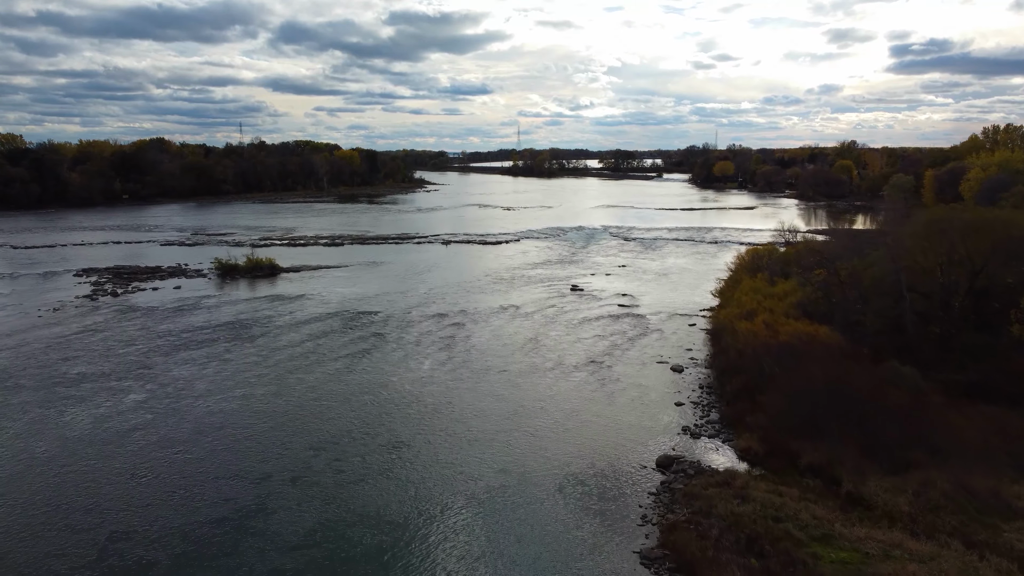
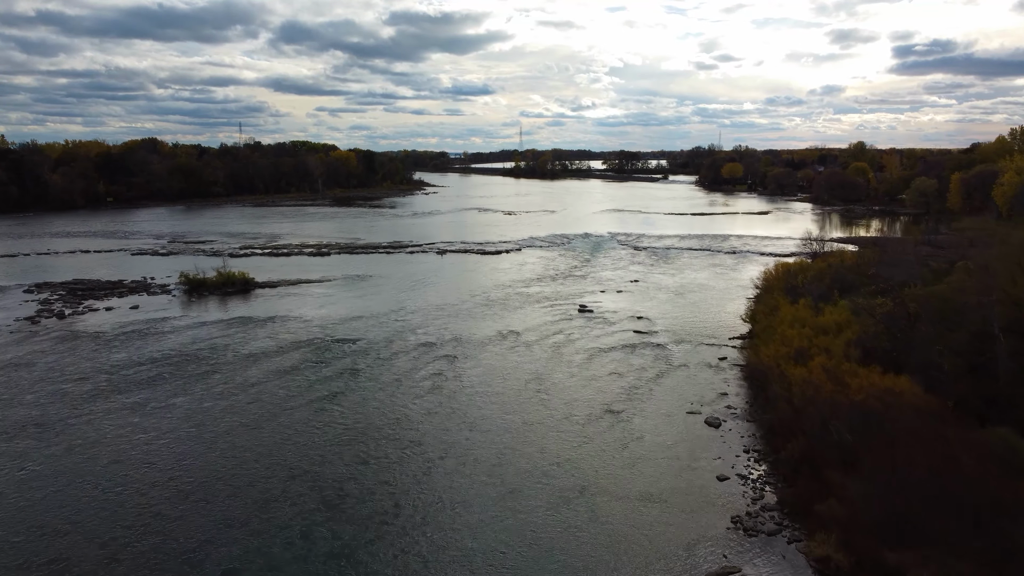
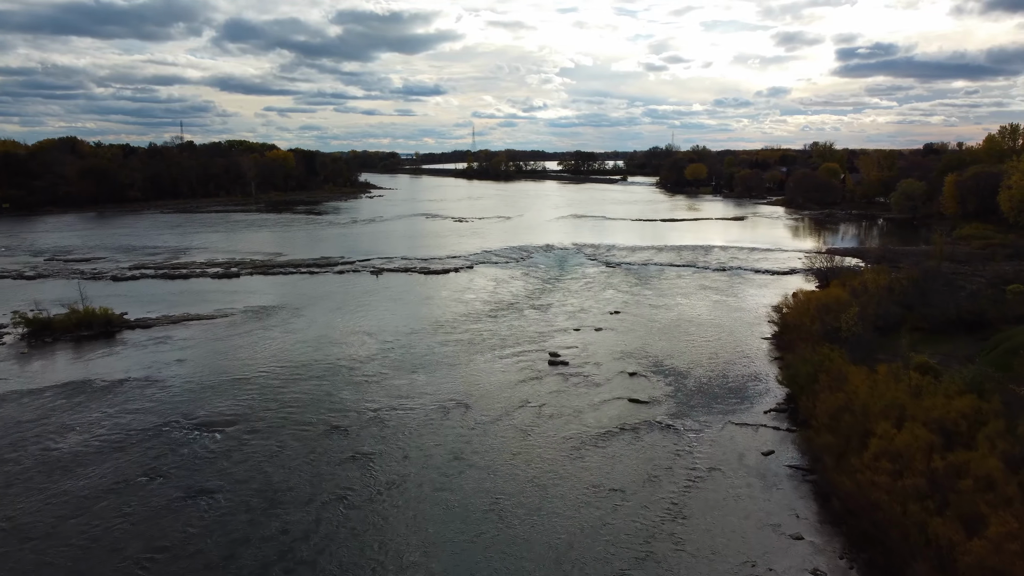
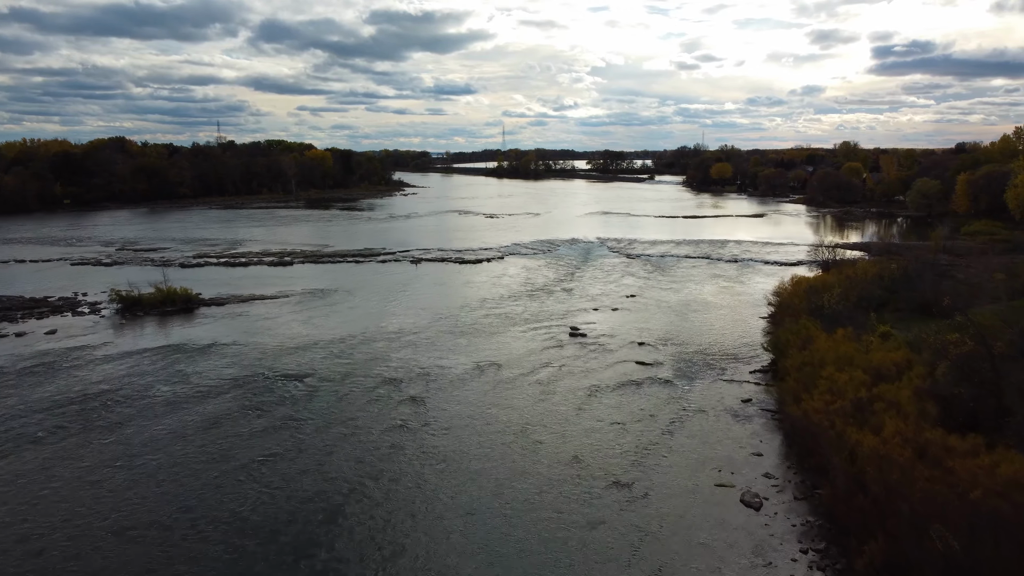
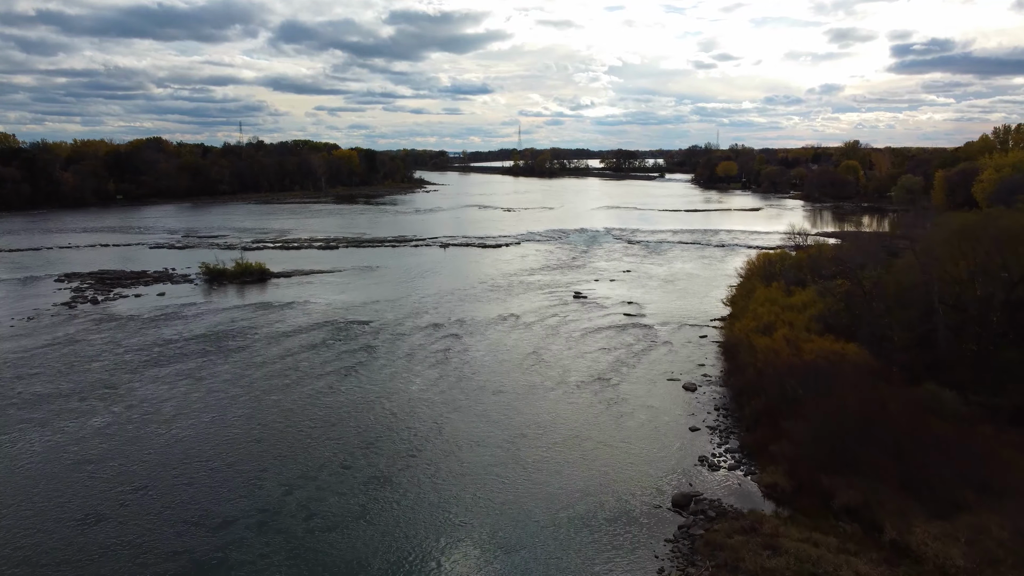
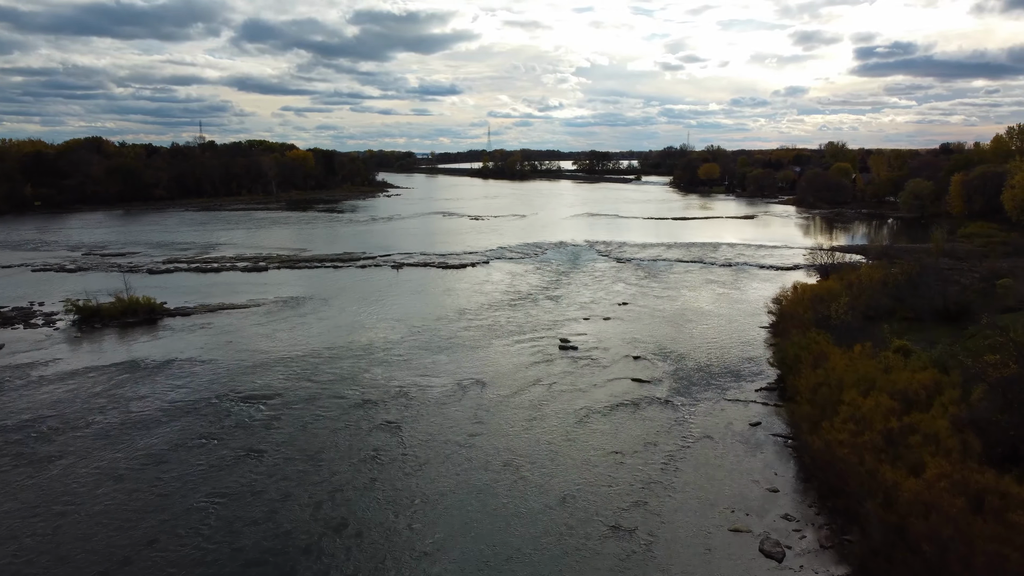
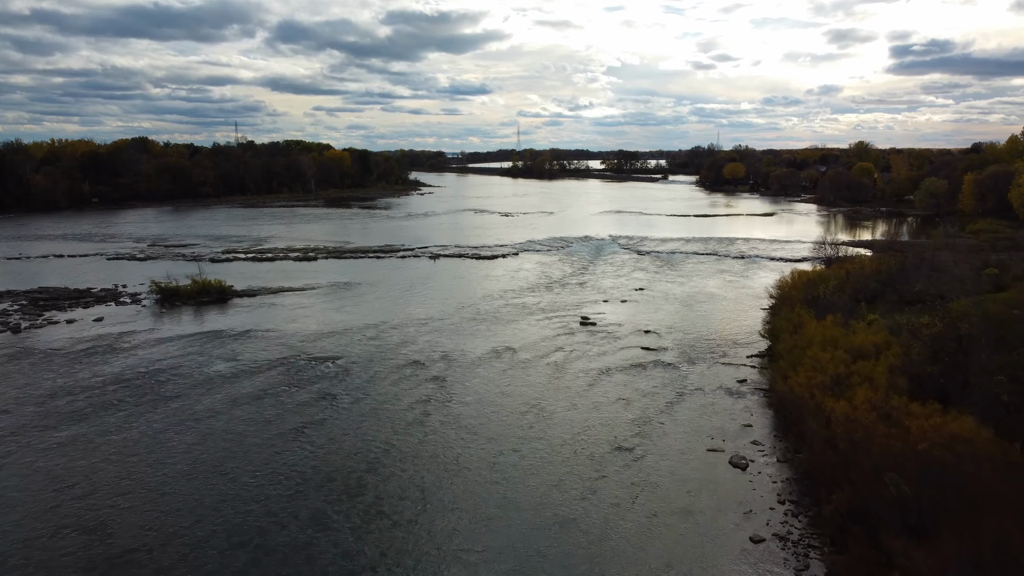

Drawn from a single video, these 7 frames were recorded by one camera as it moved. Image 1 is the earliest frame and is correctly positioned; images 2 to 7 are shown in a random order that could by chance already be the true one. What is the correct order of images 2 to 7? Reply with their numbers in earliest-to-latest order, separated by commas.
5, 2, 7, 4, 6, 3
